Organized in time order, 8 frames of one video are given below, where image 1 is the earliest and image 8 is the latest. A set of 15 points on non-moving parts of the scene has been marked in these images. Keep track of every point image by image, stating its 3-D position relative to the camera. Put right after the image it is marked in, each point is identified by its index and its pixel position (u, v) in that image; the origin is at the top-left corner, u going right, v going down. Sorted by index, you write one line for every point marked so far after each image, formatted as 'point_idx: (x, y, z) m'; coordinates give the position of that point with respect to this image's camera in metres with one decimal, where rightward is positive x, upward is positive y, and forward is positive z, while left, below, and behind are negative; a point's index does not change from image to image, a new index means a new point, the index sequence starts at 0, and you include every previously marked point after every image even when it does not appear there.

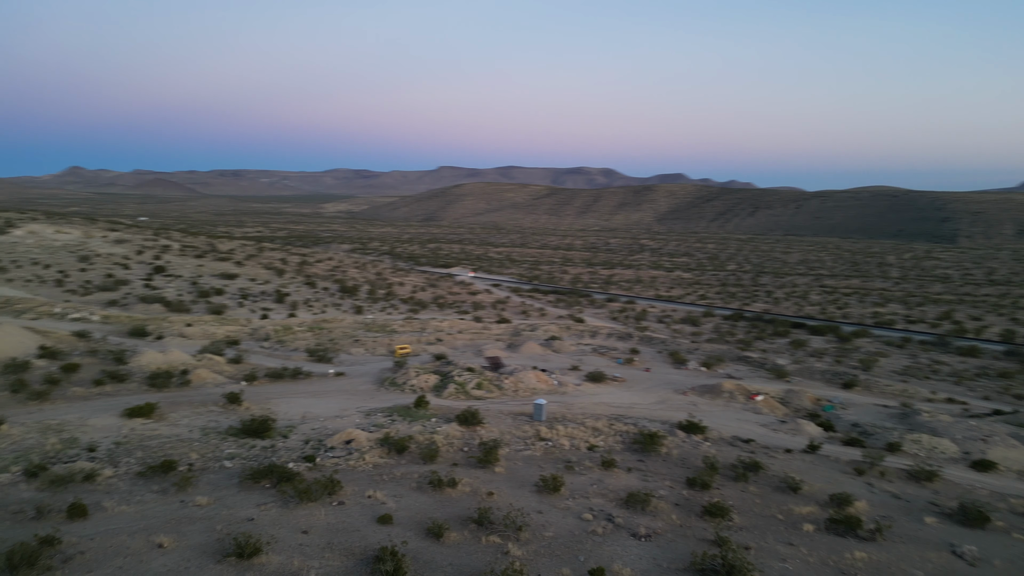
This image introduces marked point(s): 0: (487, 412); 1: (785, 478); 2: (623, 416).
0: (-0.4, -2.5, +14.1) m
1: (+4.4, -3.1, +11.5) m
2: (+2.4, -2.7, +15.2) m
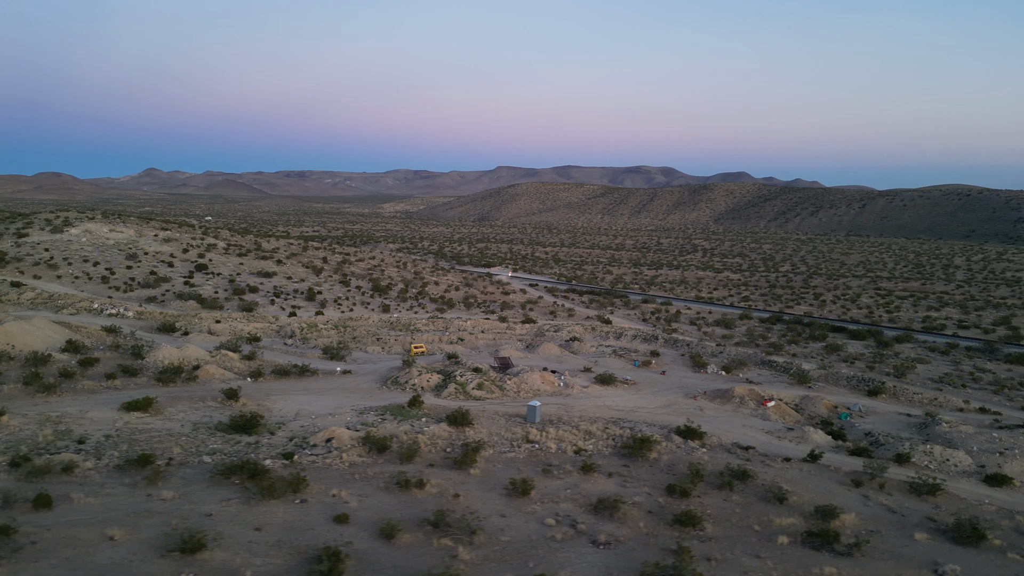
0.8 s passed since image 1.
0: (-0.6, -2.5, +14.0) m
1: (+4.0, -3.1, +11.1) m
2: (+2.3, -2.8, +14.9) m
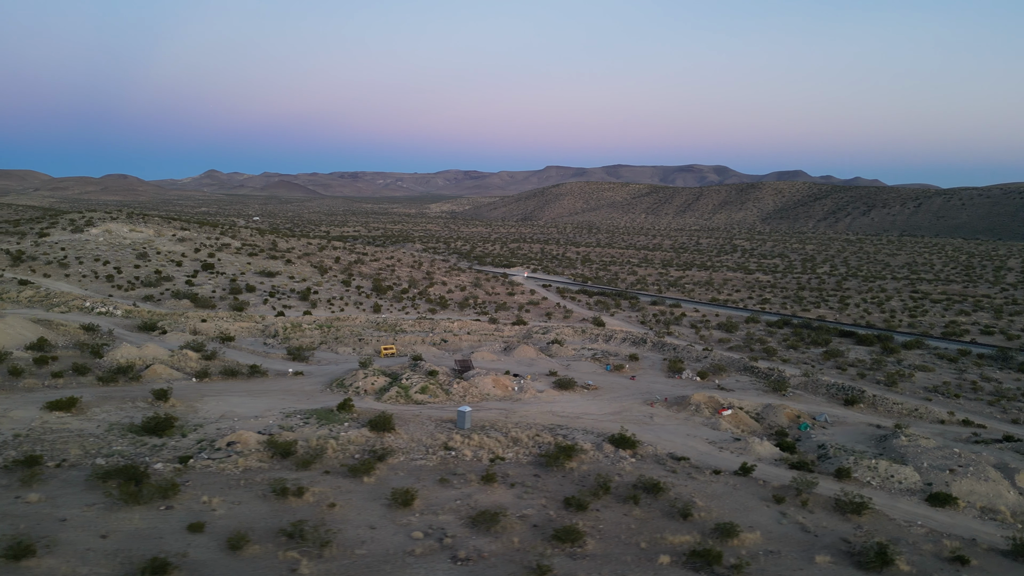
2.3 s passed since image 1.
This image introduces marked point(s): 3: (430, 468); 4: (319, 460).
0: (-1.9, -2.6, +13.7) m
1: (+2.5, -3.2, +10.5) m
2: (+1.0, -2.8, +14.4) m
3: (-1.3, -2.9, +11.3) m
4: (-3.0, -2.7, +11.0) m
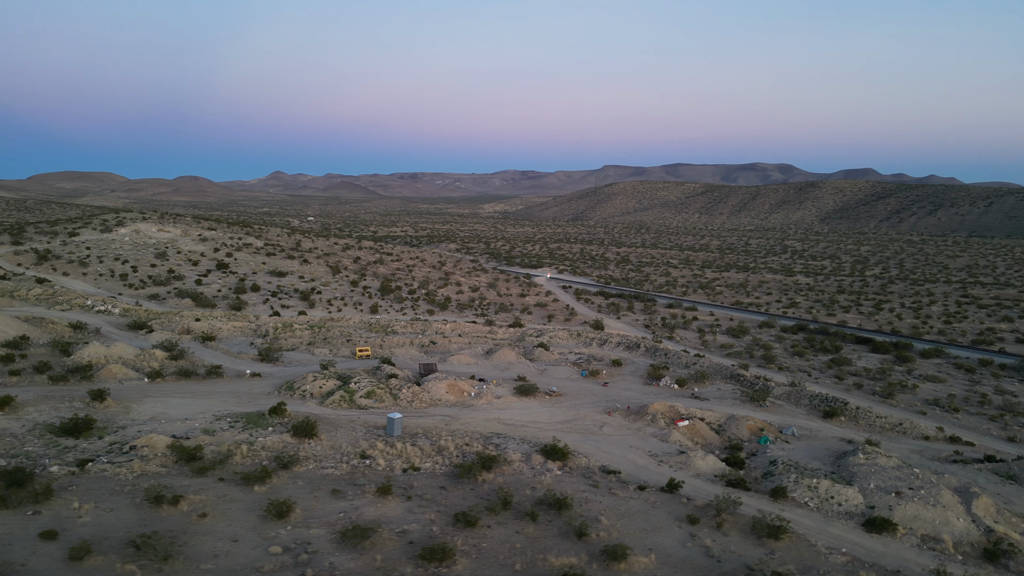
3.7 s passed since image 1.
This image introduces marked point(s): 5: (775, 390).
0: (-3.2, -2.6, +13.5) m
1: (+1.0, -3.3, +10.0) m
2: (-0.3, -2.9, +14.0) m
3: (-2.7, -2.9, +11.0) m
4: (-4.5, -2.7, +10.8) m
5: (+7.4, -2.8, +19.9) m
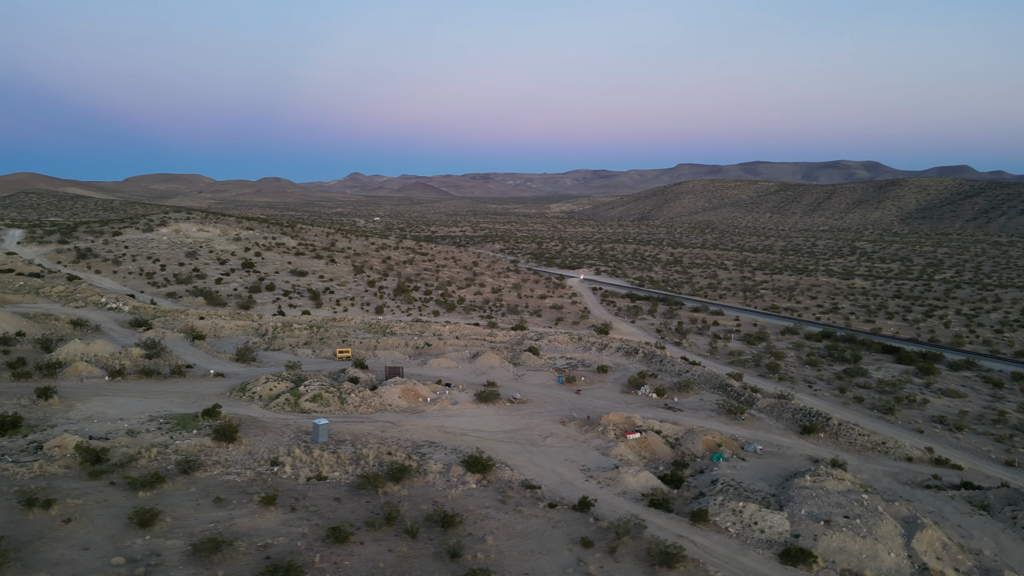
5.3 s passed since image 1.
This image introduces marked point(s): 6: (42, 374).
0: (-4.5, -2.7, +13.3) m
1: (-0.7, -3.4, +9.5) m
2: (-1.6, -3.0, +13.6) m
3: (-4.2, -3.0, +10.8) m
4: (-6.0, -2.8, +10.8) m
5: (+6.6, -3.0, +18.8) m
6: (-10.8, -2.0, +16.4) m
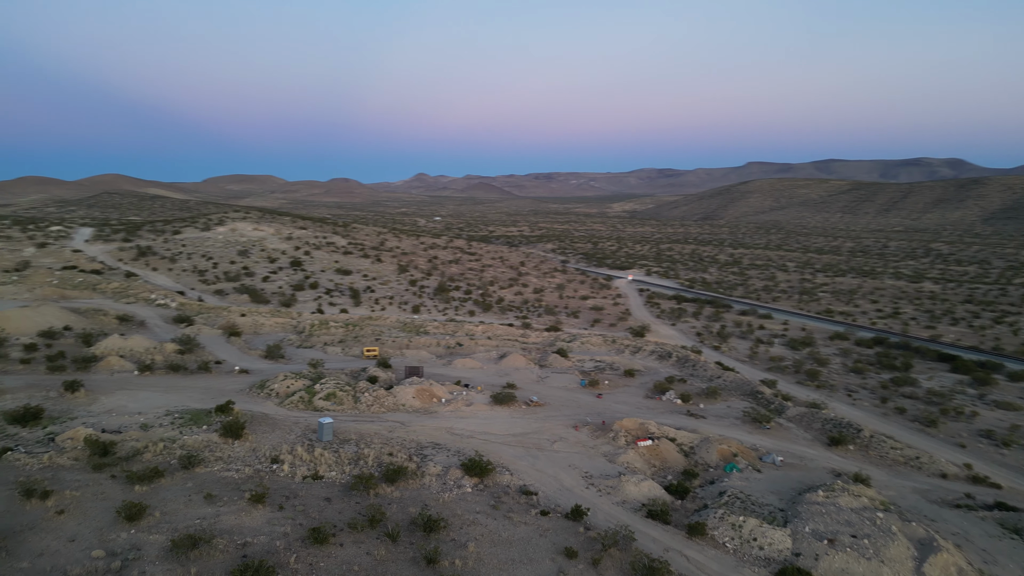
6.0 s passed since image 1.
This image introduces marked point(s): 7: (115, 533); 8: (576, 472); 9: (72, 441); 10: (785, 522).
0: (-4.4, -2.7, +13.5) m
1: (-0.9, -3.4, +9.4) m
2: (-1.5, -3.0, +13.5) m
3: (-4.4, -3.0, +11.0) m
4: (-6.1, -2.7, +11.1) m
5: (+7.1, -3.1, +18.1) m
6: (-10.4, -1.9, +17.1) m
7: (-5.0, -3.1, +8.9) m
8: (+1.2, -3.3, +12.7) m
9: (-7.3, -2.5, +11.8) m
10: (+4.2, -3.5, +10.8) m
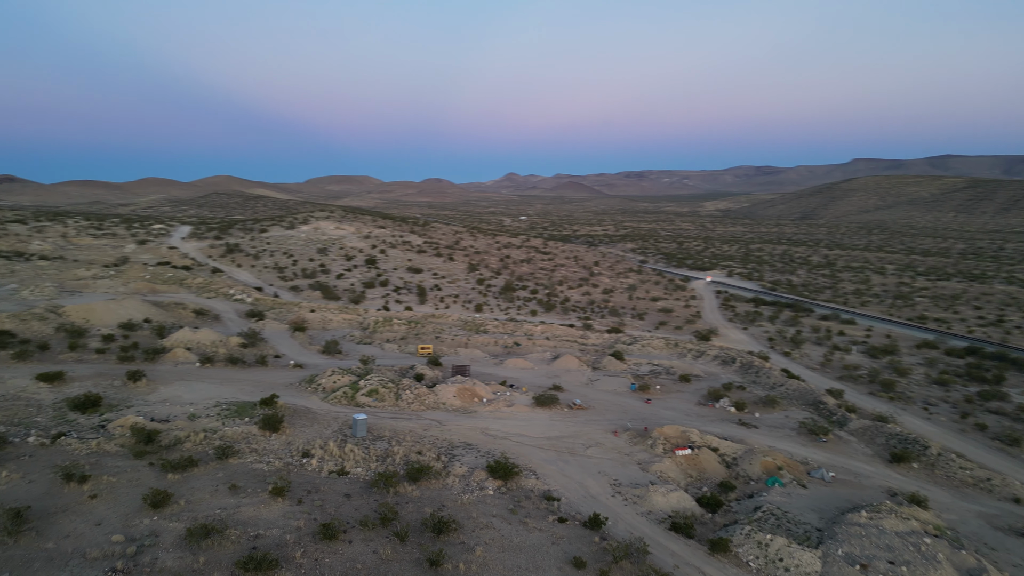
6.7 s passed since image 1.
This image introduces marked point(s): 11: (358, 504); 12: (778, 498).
0: (-3.8, -2.6, +13.9) m
1: (-0.8, -3.4, +9.3) m
2: (-0.9, -3.0, +13.5) m
3: (-4.1, -2.9, +11.3) m
4: (-5.8, -2.7, +11.7) m
5: (+8.1, -3.2, +17.0) m
6: (-9.3, -1.8, +18.1) m
7: (-4.9, -3.0, +9.4) m
8: (+1.6, -3.3, +12.4) m
9: (-6.9, -2.5, +12.5) m
10: (+4.4, -3.6, +10.1) m
11: (-2.3, -3.2, +10.5) m
12: (+4.5, -3.6, +12.0) m
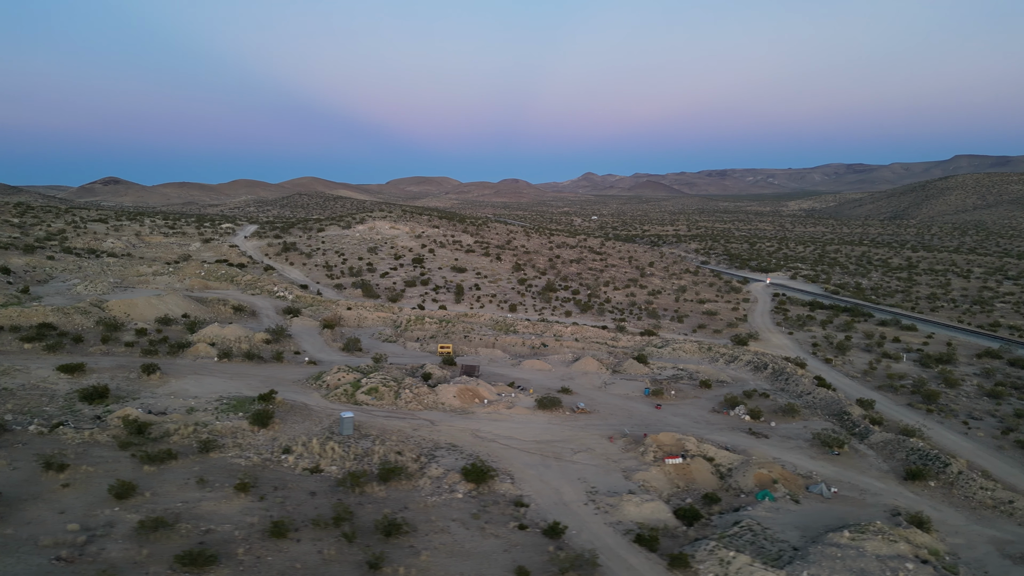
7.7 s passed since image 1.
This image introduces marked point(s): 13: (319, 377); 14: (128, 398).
0: (-4.1, -2.6, +14.1) m
1: (-1.5, -3.4, +9.2) m
2: (-1.2, -3.0, +13.4) m
3: (-4.5, -2.9, +11.6) m
4: (-6.2, -2.6, +12.1) m
5: (+8.2, -3.3, +16.0) m
6: (-9.1, -1.7, +18.8) m
7: (-5.6, -3.0, +9.7) m
8: (+1.2, -3.3, +12.0) m
9: (-7.2, -2.4, +13.1) m
10: (+3.7, -3.7, +9.5) m
11: (-2.8, -3.2, +10.6) m
12: (+4.1, -3.6, +11.4) m
13: (-4.6, -2.2, +17.2) m
14: (-7.9, -2.3, +14.7) m
